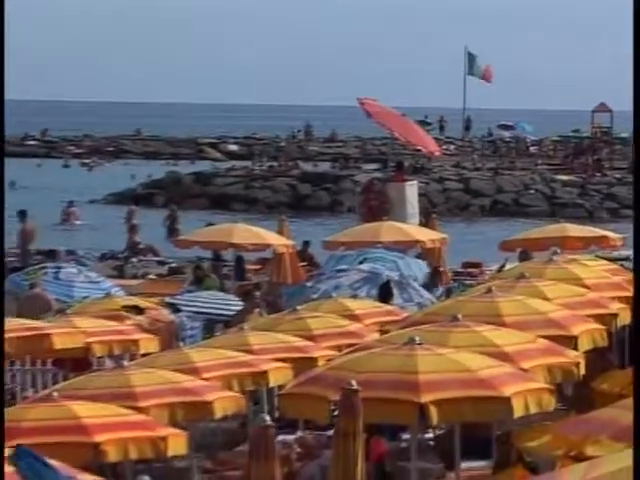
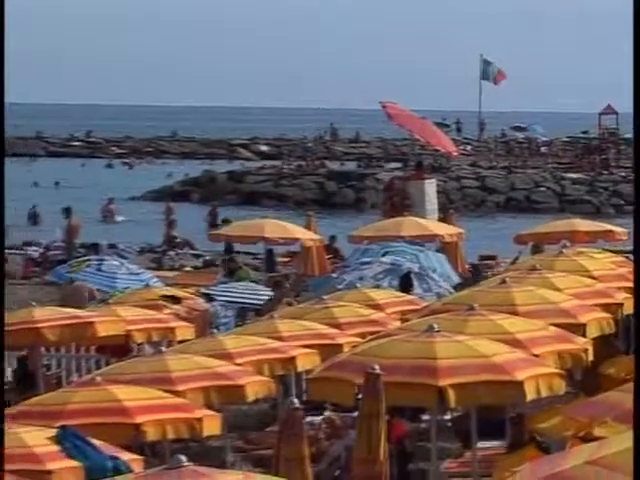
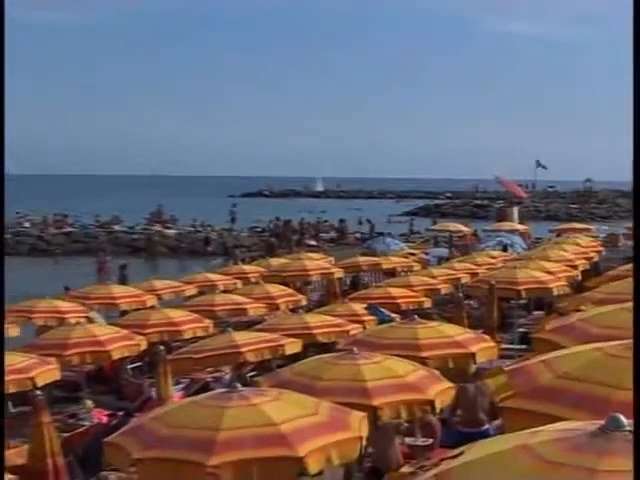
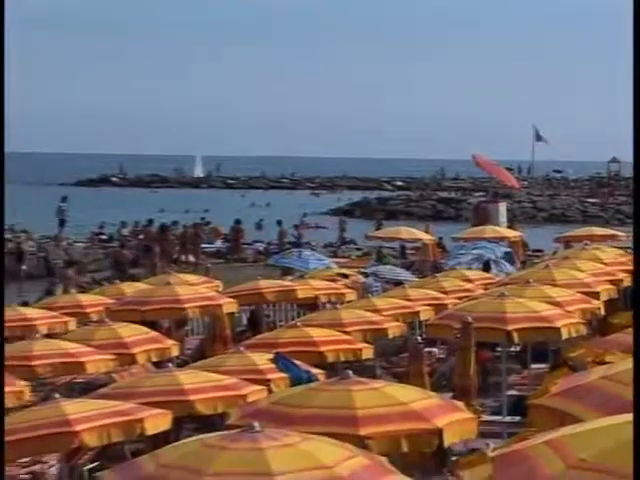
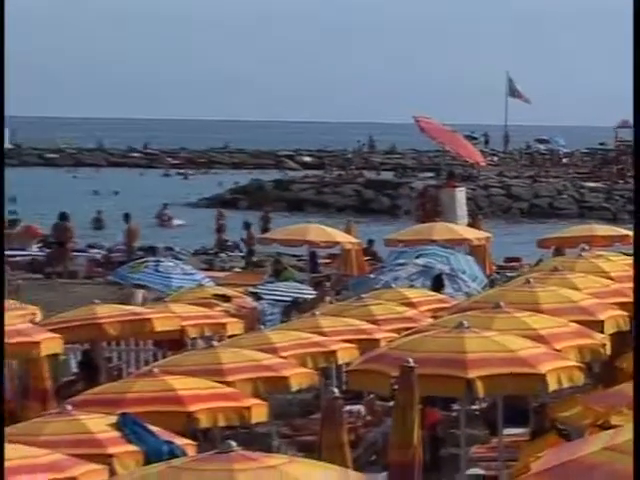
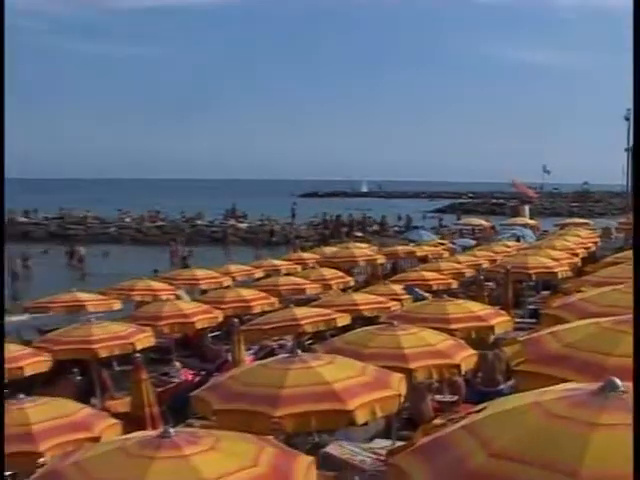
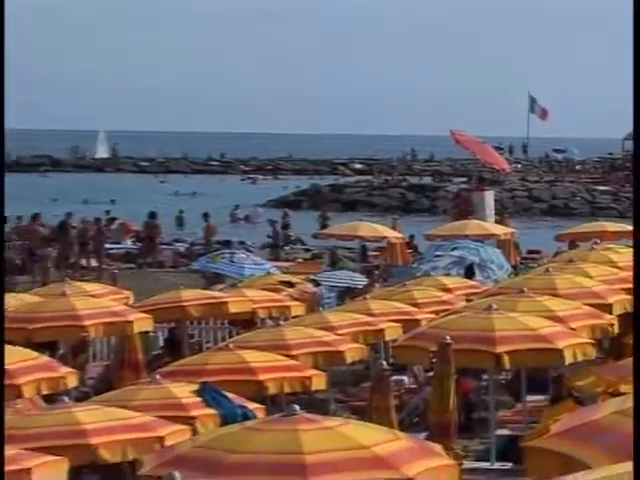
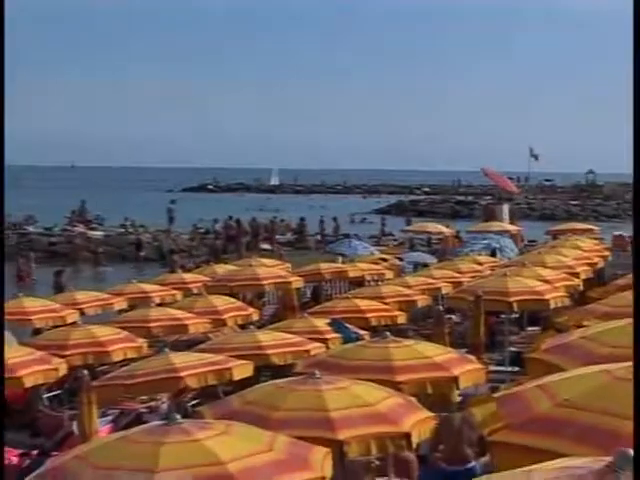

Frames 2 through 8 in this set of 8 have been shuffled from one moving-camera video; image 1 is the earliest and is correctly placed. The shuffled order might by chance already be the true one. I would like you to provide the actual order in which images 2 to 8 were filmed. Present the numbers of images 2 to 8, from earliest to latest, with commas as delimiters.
2, 5, 7, 4, 8, 3, 6
